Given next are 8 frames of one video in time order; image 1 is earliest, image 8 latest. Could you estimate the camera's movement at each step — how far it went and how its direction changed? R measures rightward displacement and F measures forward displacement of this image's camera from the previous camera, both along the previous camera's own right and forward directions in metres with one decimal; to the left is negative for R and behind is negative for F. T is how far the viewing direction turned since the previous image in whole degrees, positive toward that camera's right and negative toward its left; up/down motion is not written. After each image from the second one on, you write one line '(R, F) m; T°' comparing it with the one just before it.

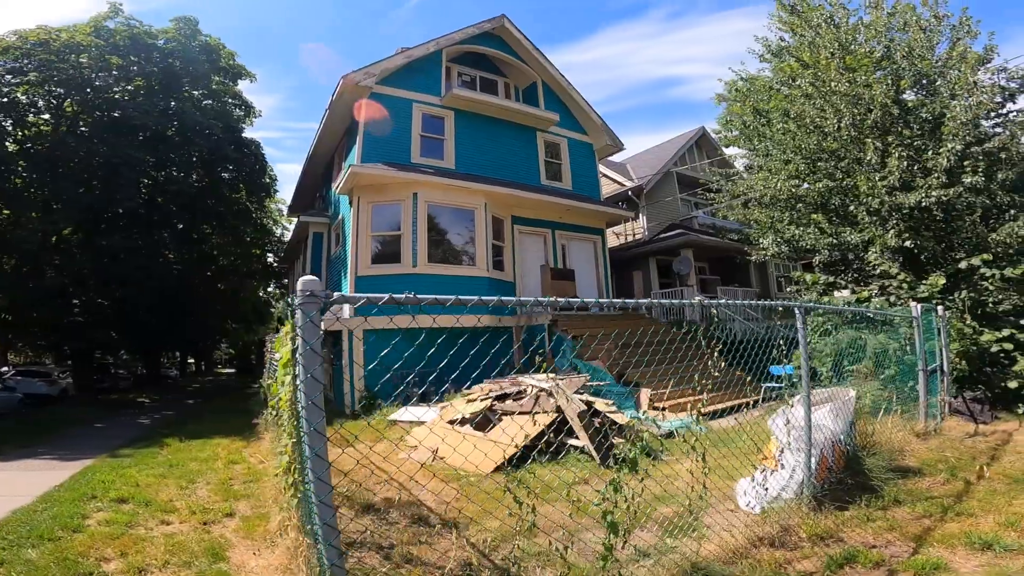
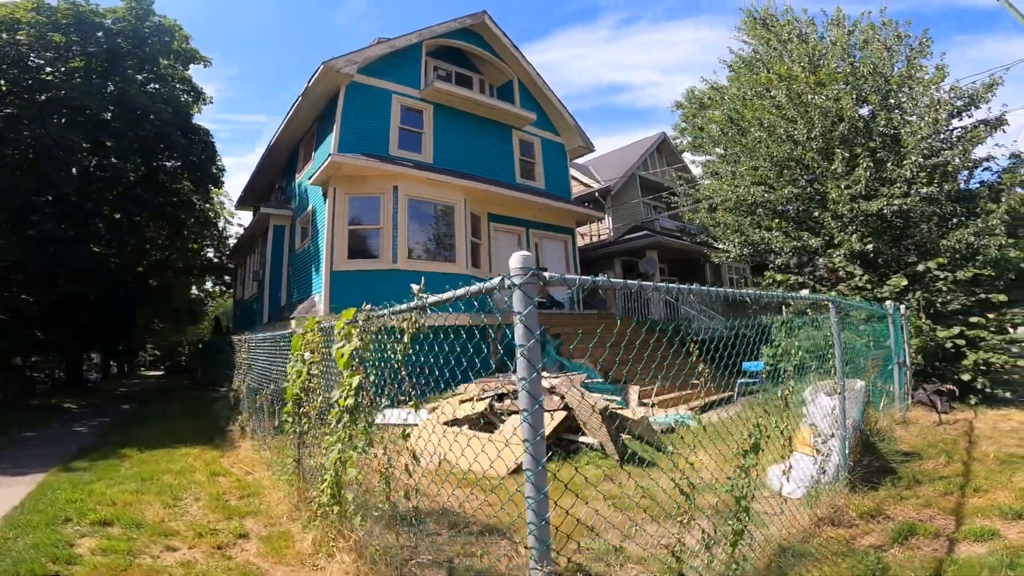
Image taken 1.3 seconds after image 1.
(-0.8, +0.3) m; +6°
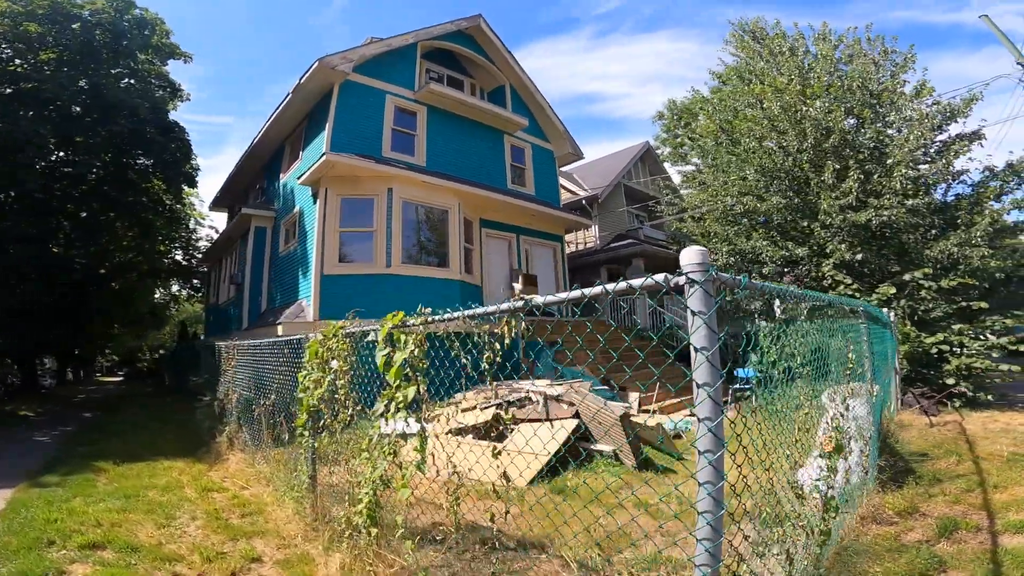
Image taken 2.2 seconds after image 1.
(-0.4, +0.2) m; +3°
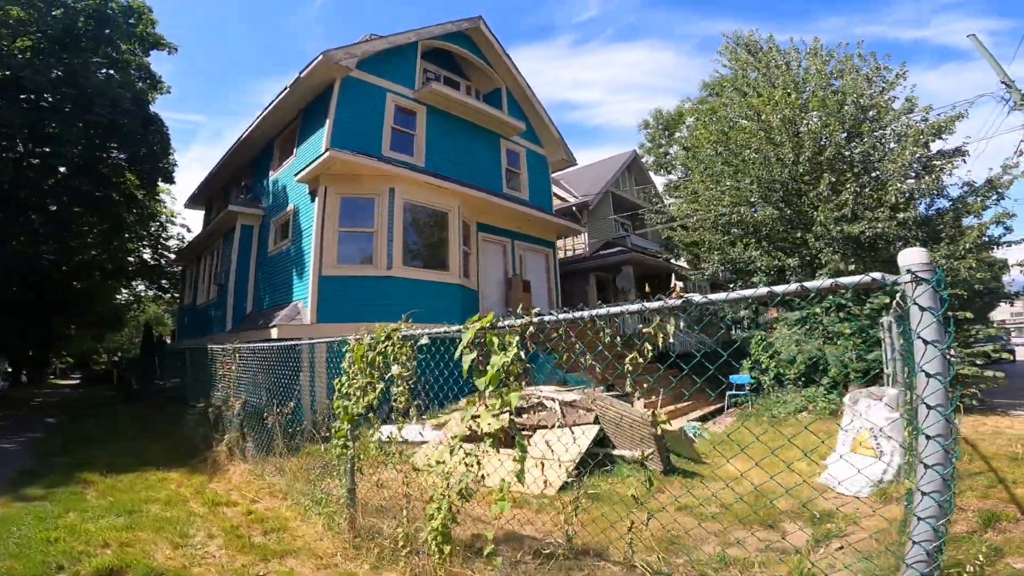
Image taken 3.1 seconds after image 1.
(-0.6, +0.2) m; +3°
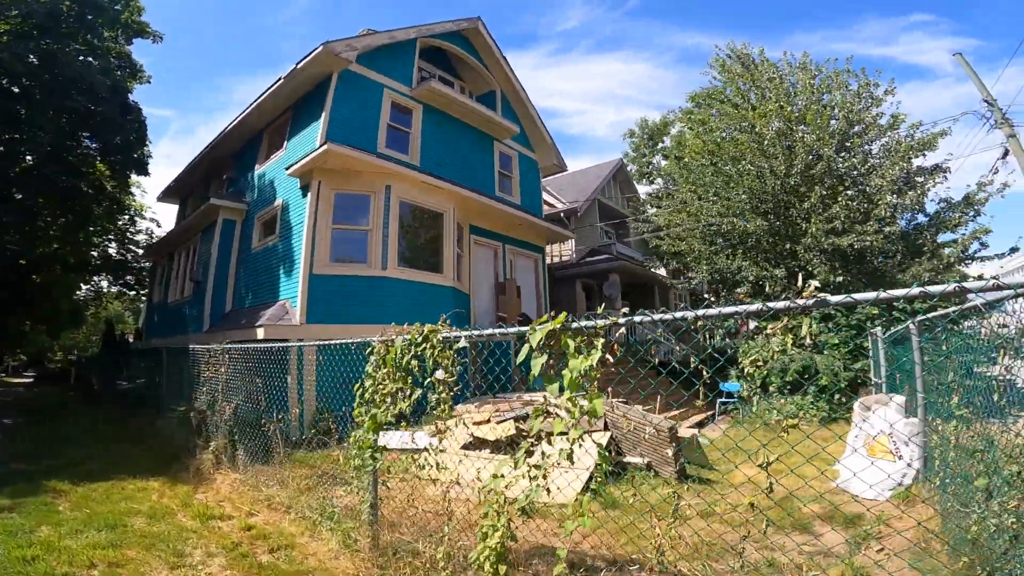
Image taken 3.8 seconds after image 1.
(-0.4, +0.2) m; +3°
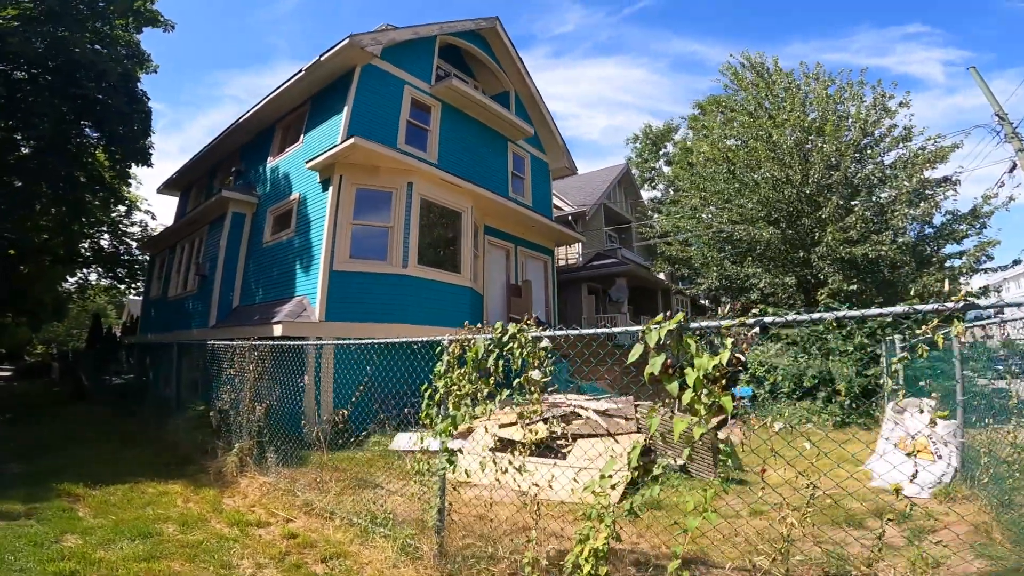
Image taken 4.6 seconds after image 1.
(-0.5, +0.2) m; +1°
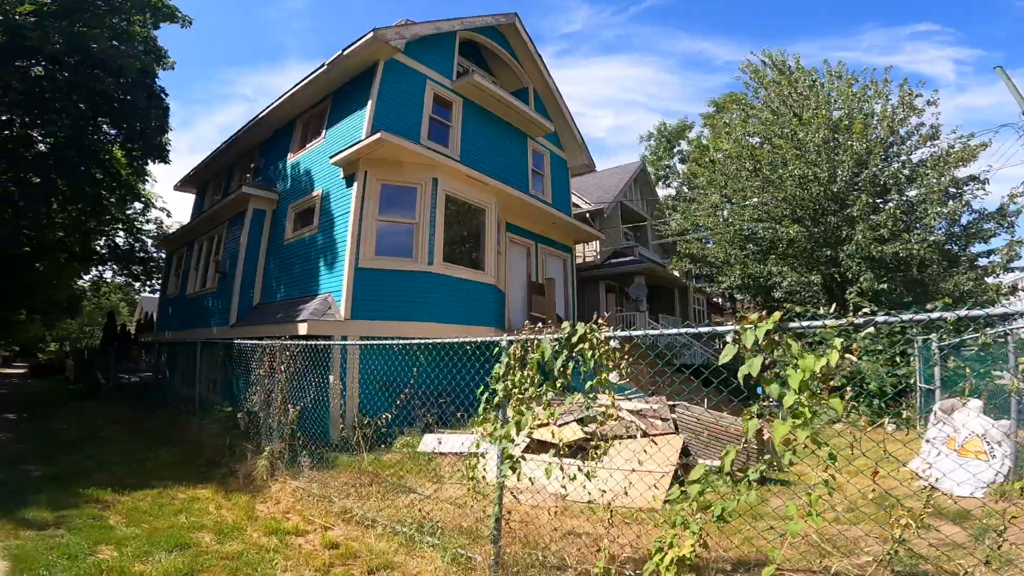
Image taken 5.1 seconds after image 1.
(-0.3, +0.2) m; -1°
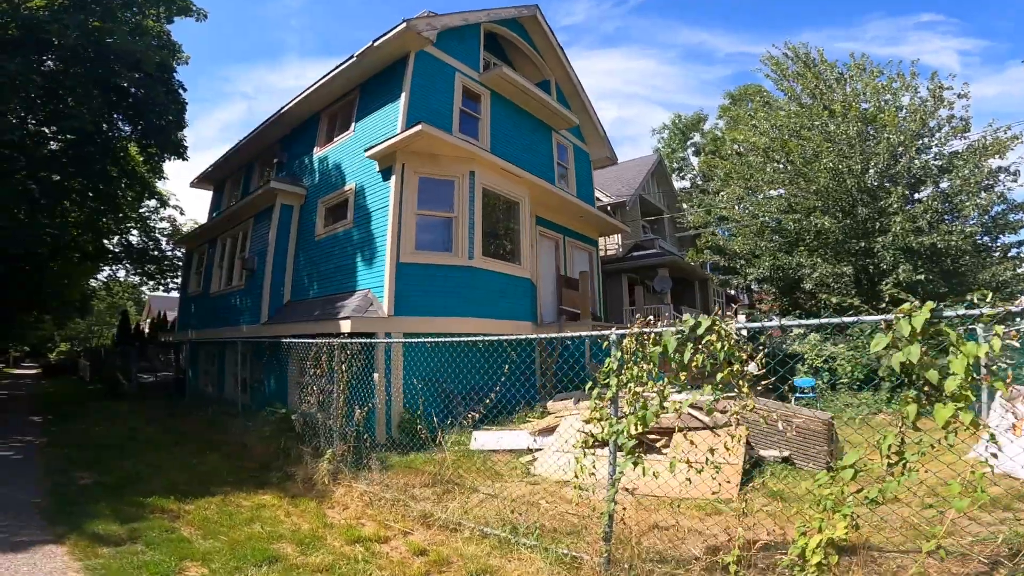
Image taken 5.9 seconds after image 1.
(-0.6, +0.2) m; 0°
